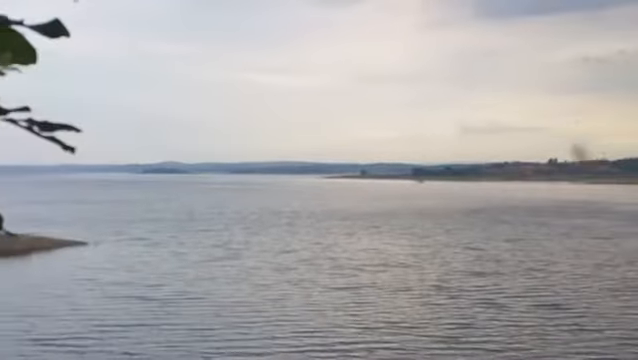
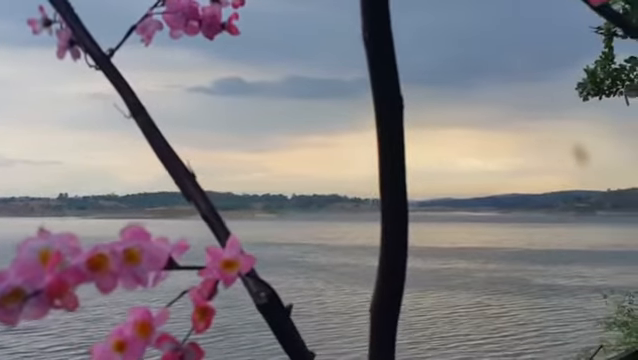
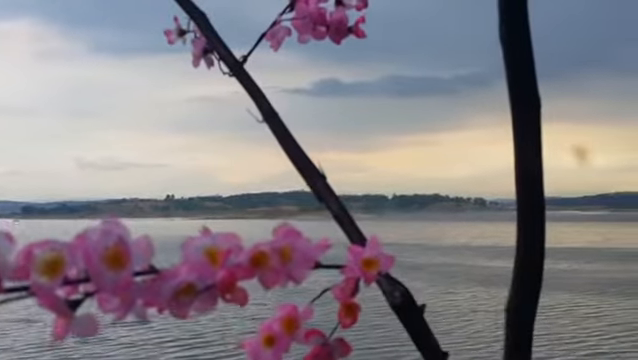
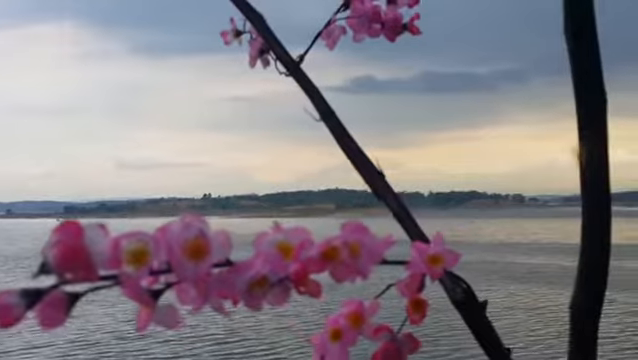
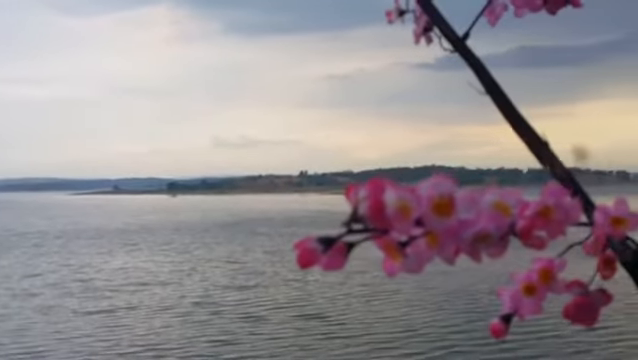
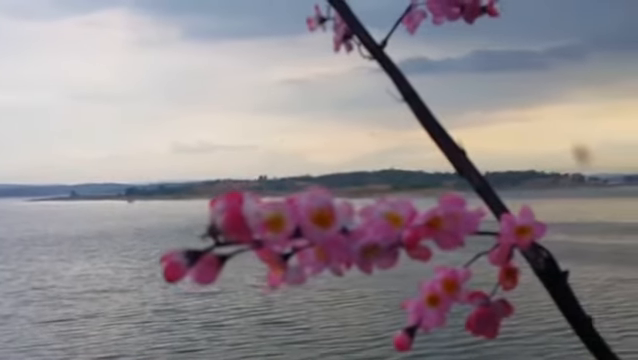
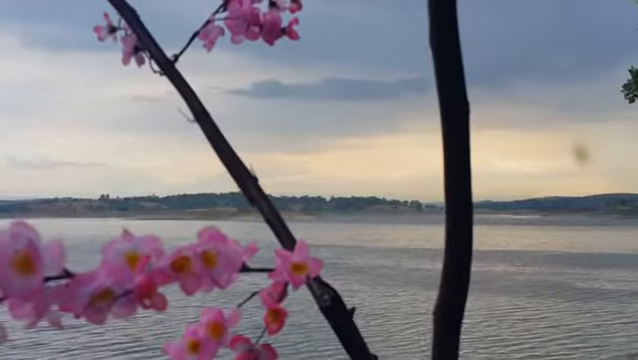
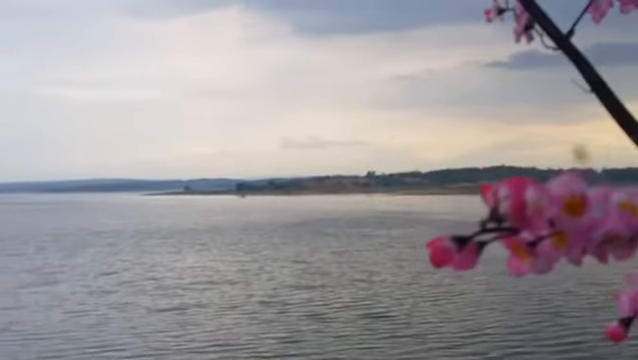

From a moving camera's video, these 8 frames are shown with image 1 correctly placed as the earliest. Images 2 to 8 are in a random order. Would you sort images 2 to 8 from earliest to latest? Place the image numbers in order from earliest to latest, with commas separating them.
8, 5, 6, 4, 3, 7, 2
